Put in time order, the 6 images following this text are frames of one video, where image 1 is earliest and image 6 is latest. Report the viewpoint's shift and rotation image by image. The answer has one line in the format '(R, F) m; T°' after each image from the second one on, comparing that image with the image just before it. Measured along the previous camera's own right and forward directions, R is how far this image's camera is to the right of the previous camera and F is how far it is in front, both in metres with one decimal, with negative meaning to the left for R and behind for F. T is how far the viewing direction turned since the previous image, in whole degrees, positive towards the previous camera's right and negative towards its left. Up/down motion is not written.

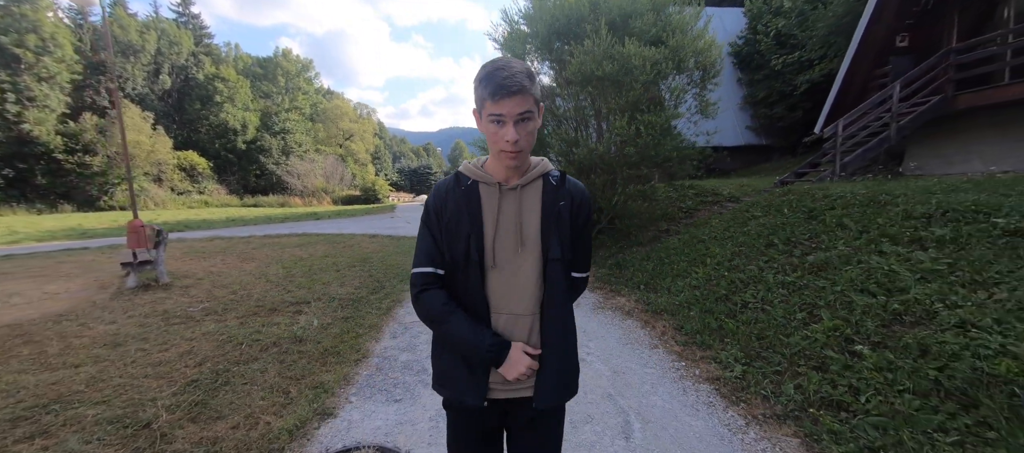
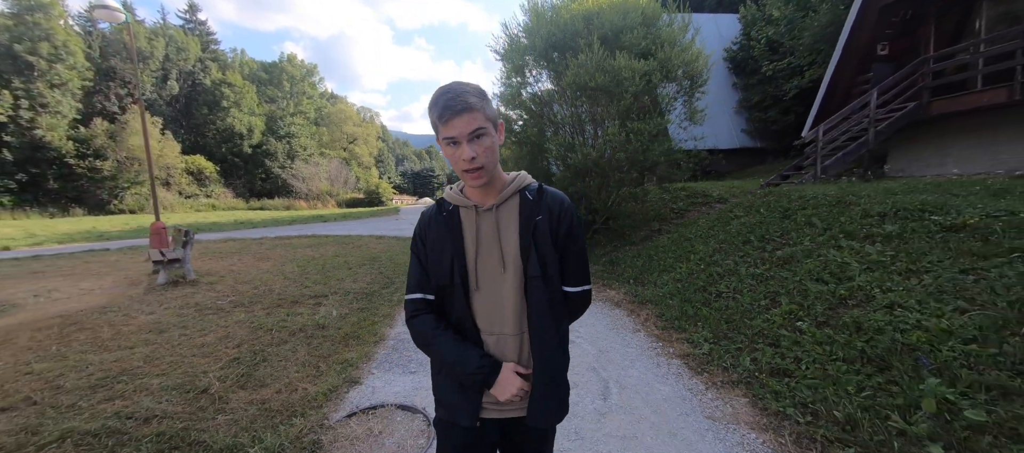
(0.0, -0.5) m; 0°
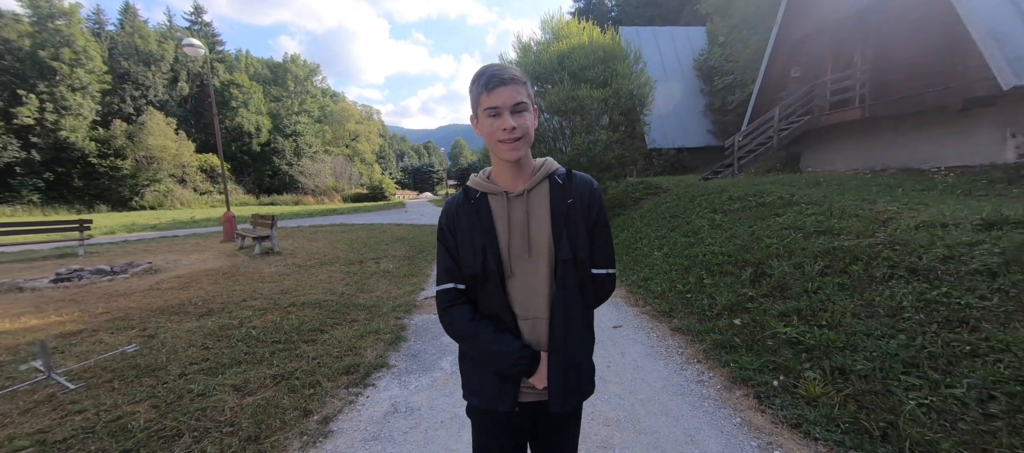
(+0.1, -2.8) m; 0°
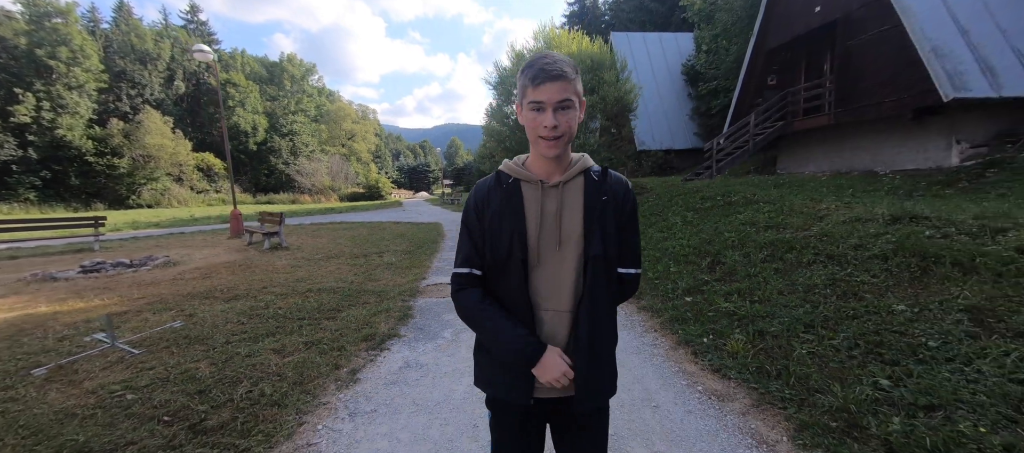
(+0.1, -0.7) m; +1°
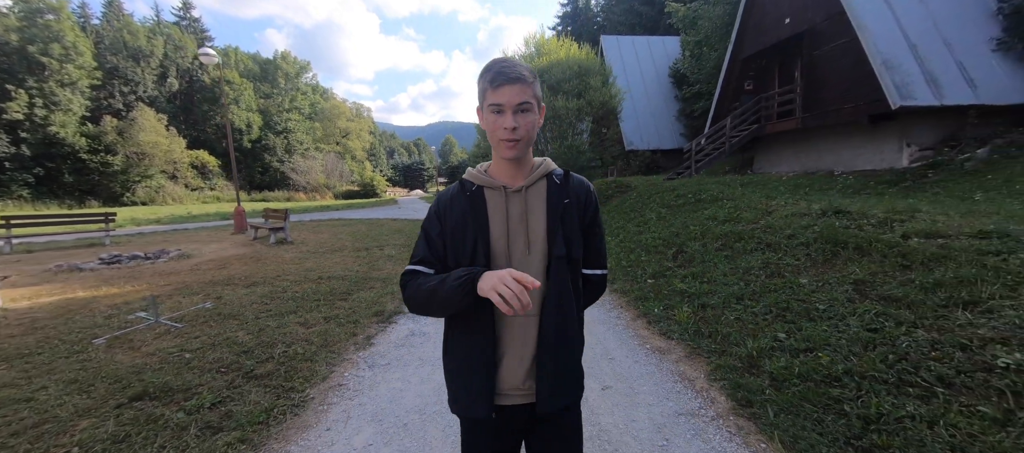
(+0.1, -0.7) m; +1°
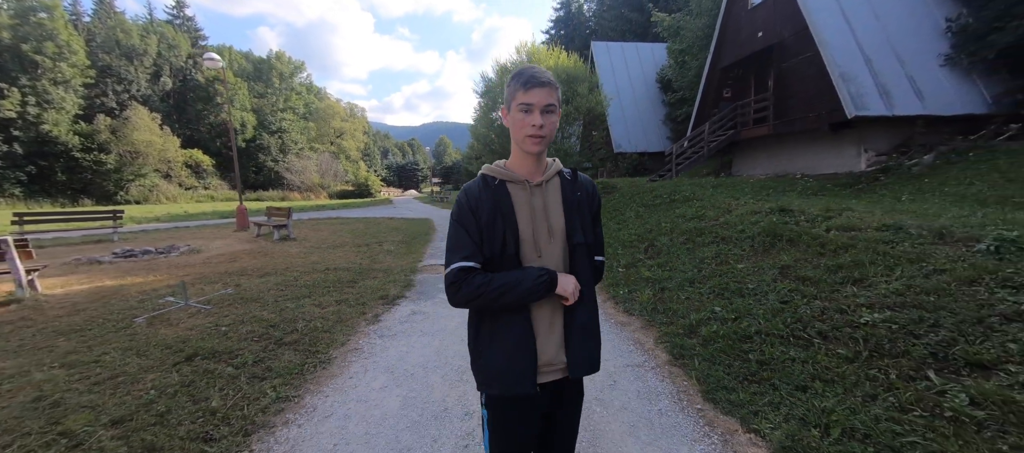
(+0.1, -0.7) m; +1°
